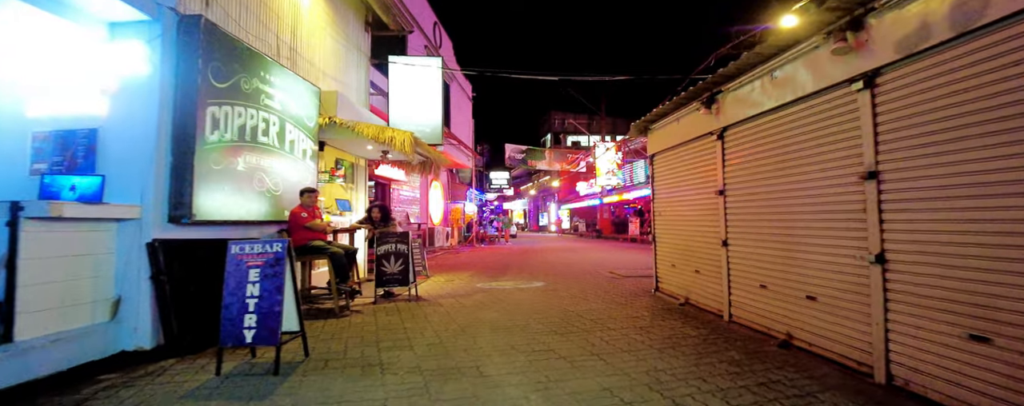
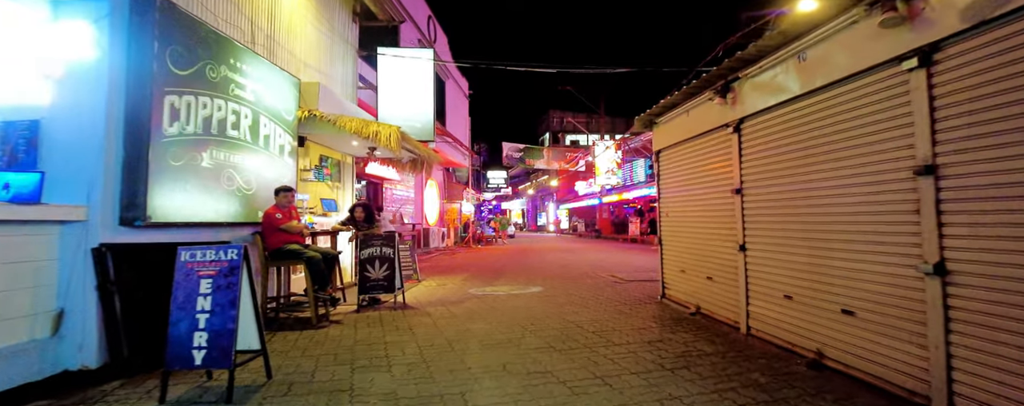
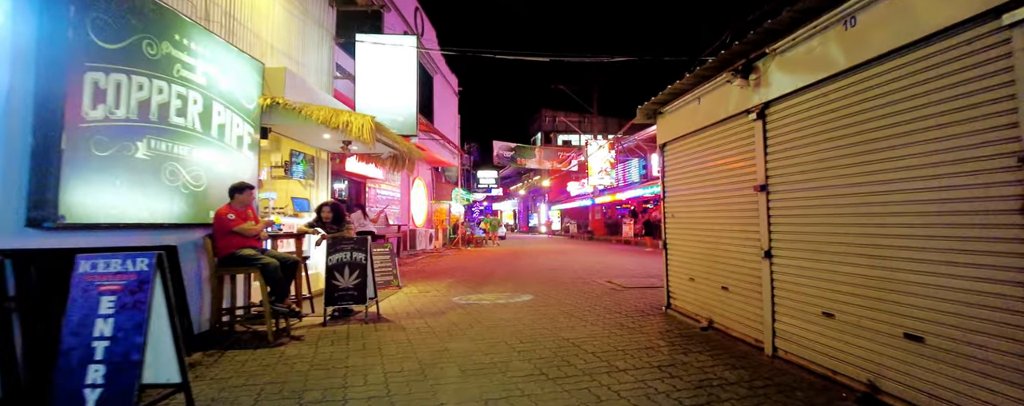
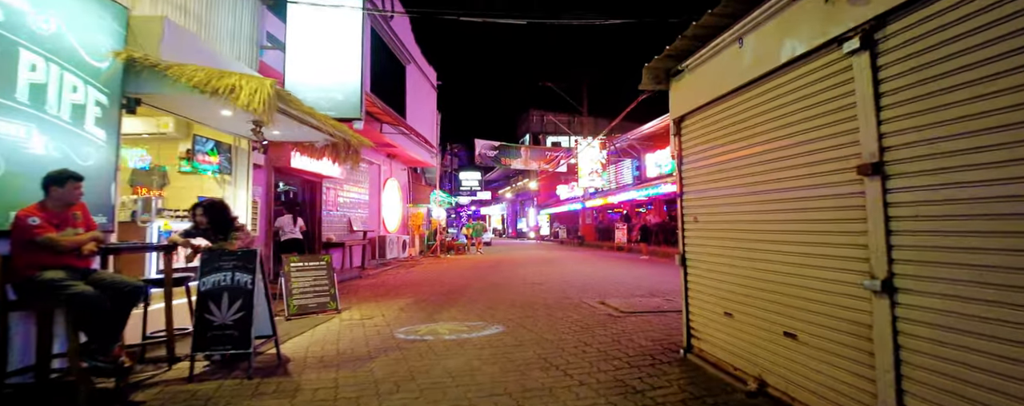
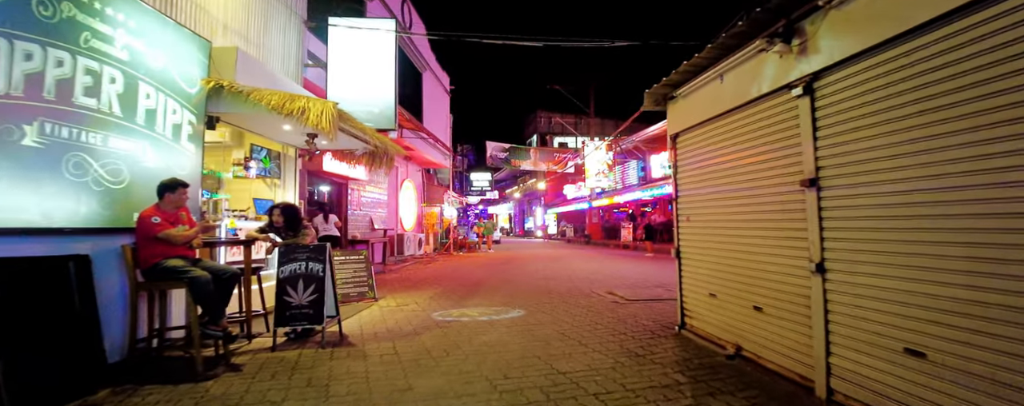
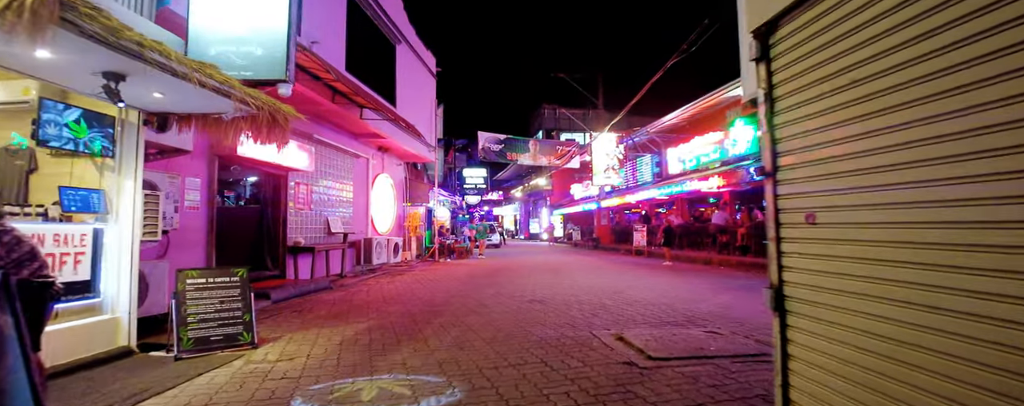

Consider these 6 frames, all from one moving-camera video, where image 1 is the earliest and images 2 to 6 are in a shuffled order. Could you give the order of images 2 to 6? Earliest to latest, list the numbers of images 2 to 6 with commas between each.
2, 3, 5, 4, 6
